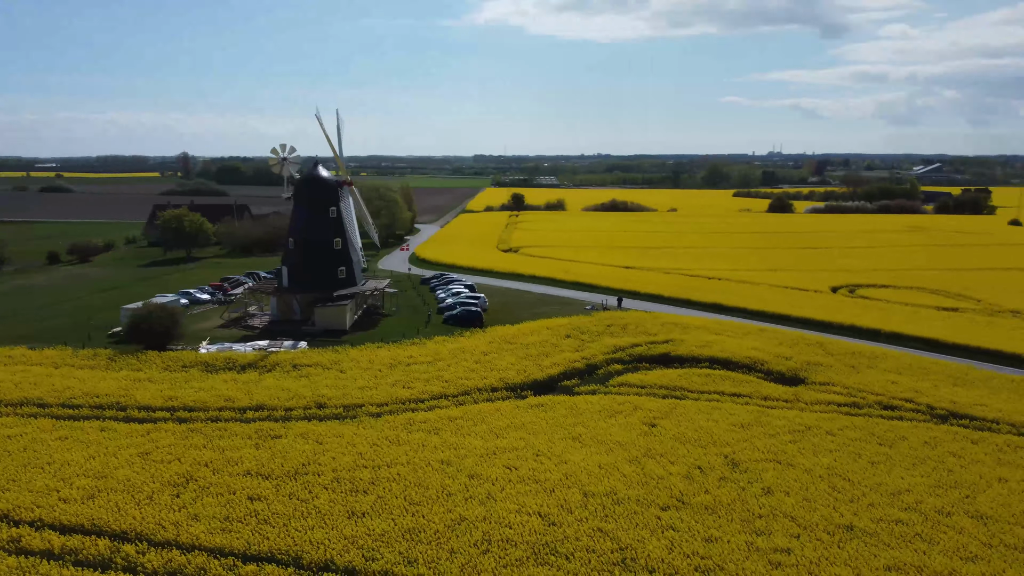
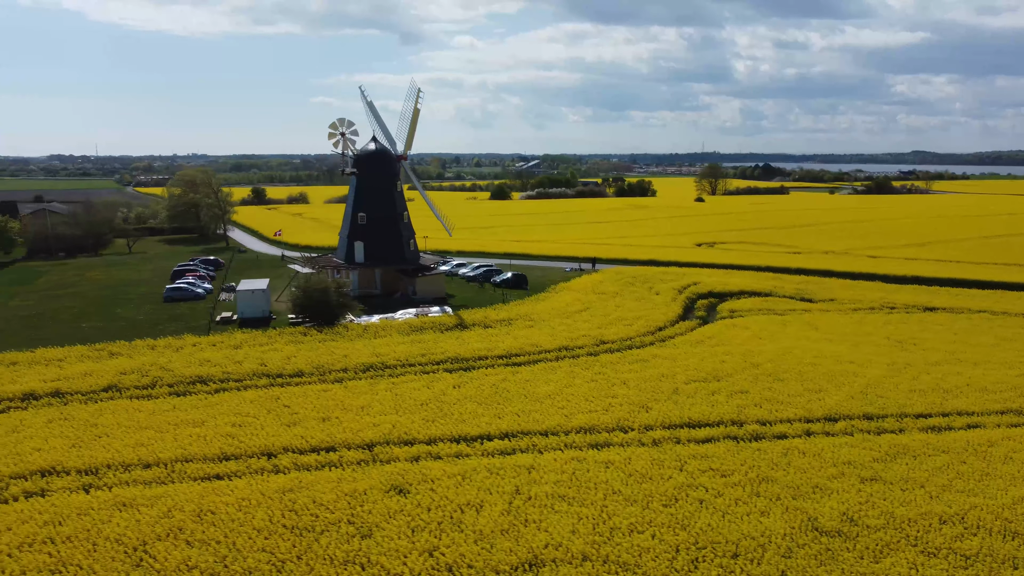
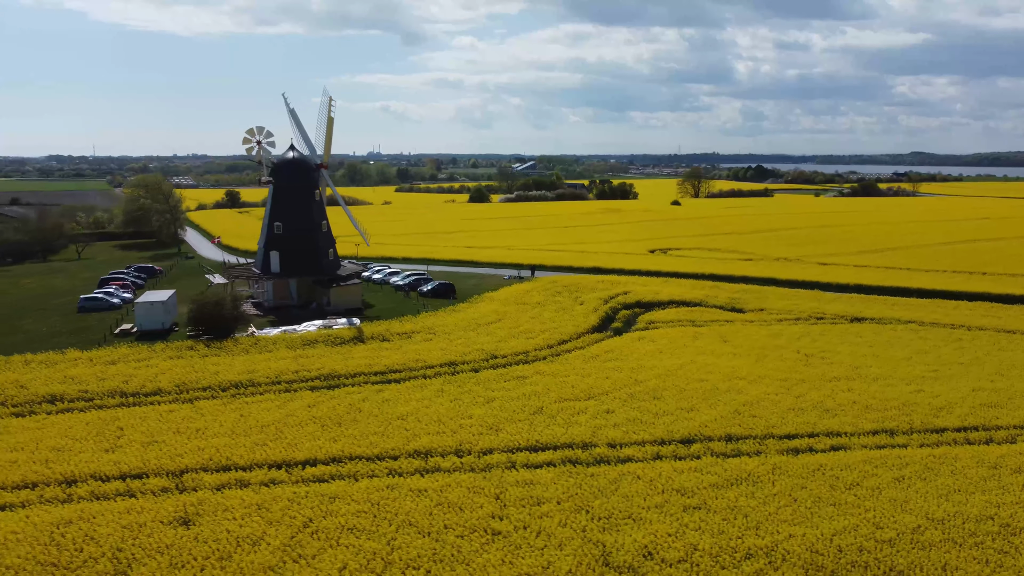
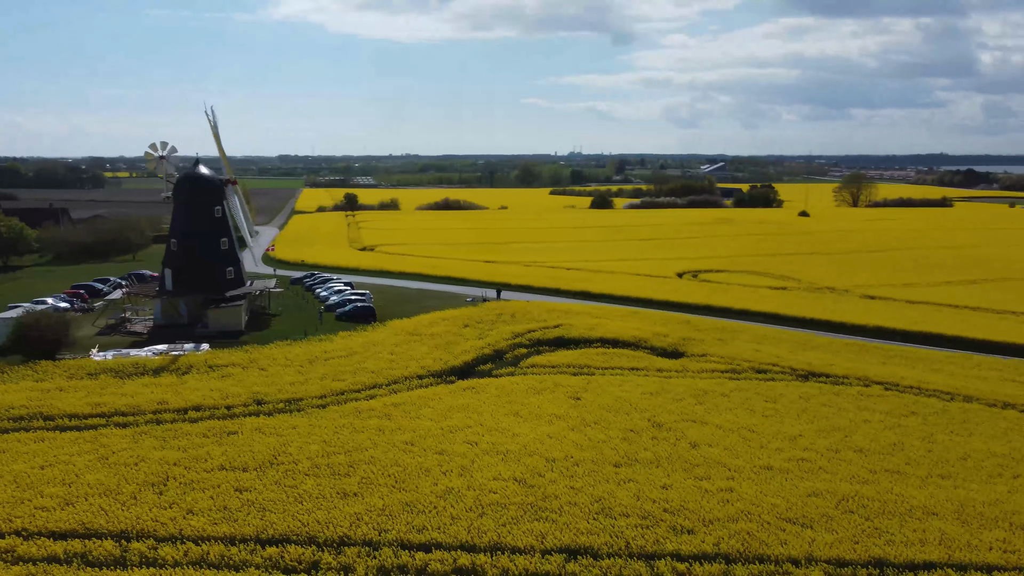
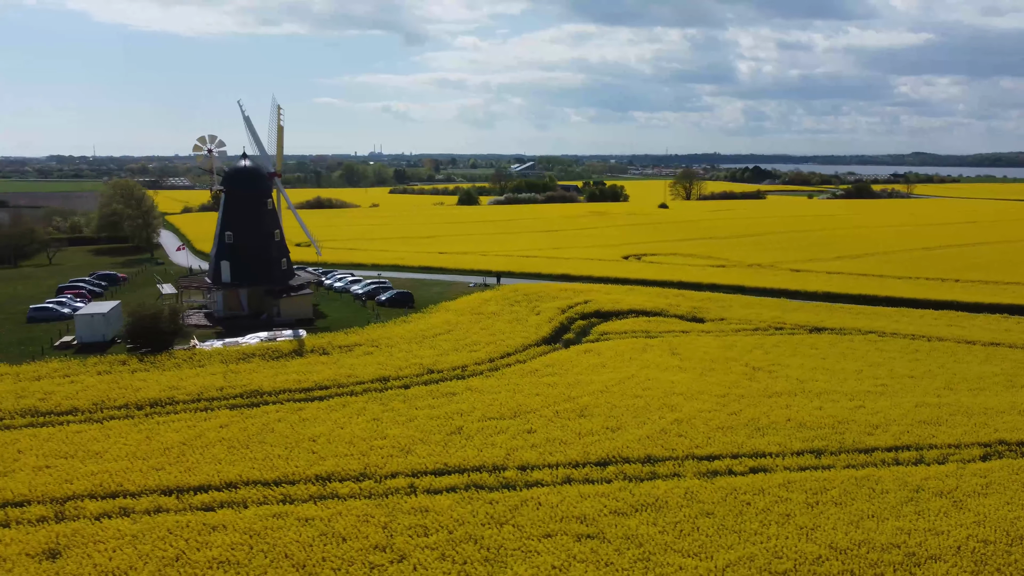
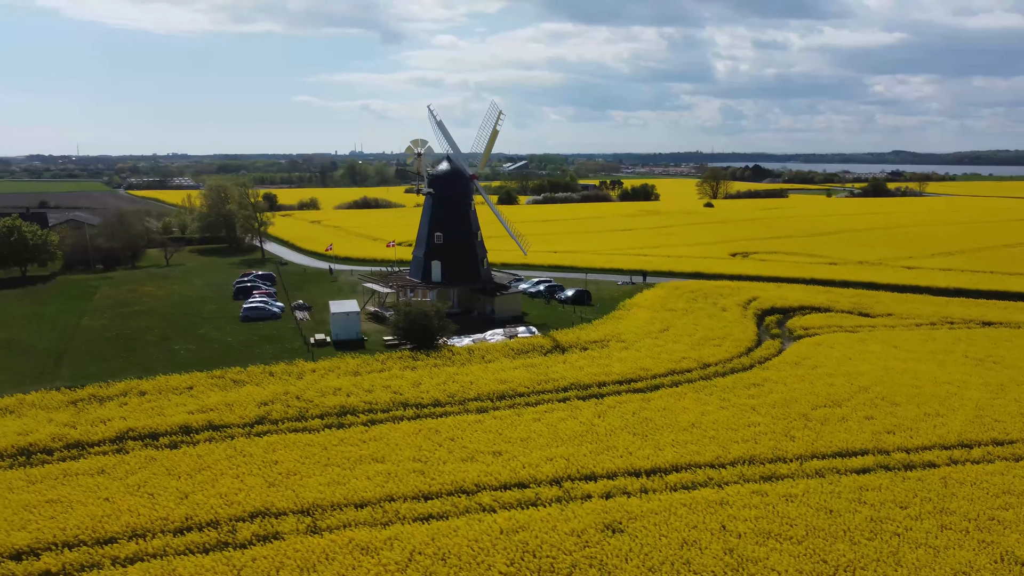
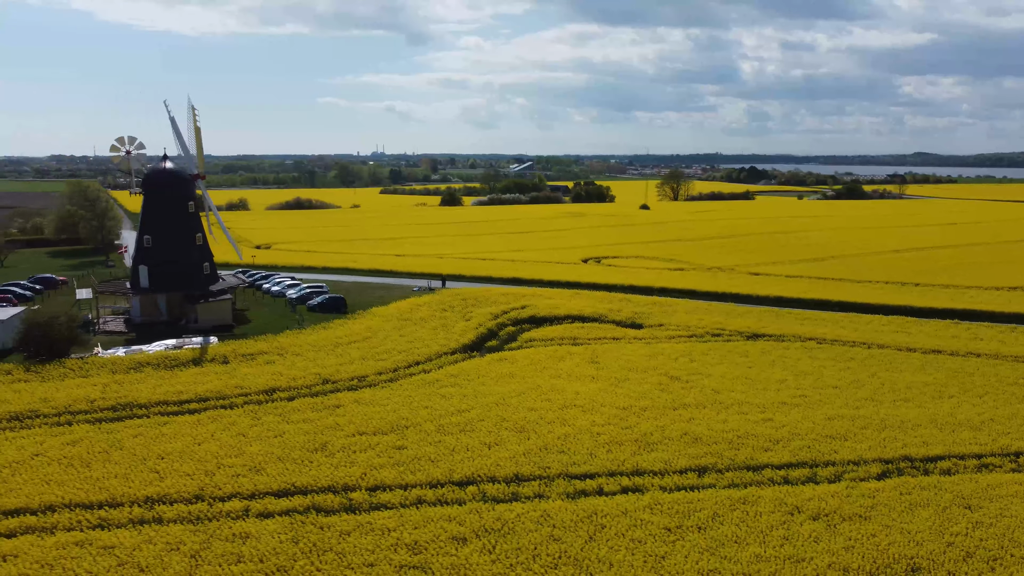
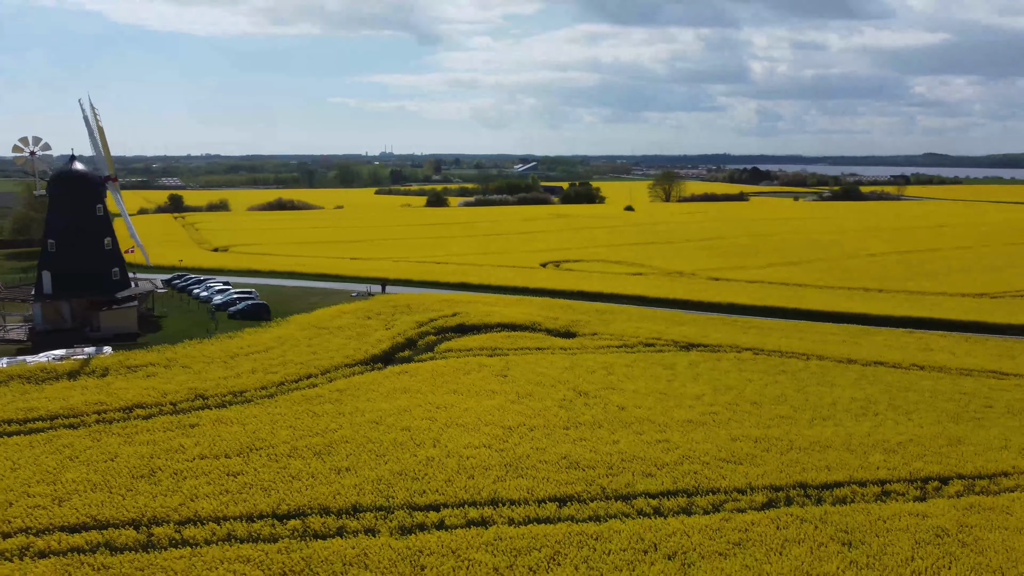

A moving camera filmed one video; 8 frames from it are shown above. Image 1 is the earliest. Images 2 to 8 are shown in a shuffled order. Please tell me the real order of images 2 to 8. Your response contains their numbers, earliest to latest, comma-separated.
4, 8, 7, 5, 3, 2, 6
